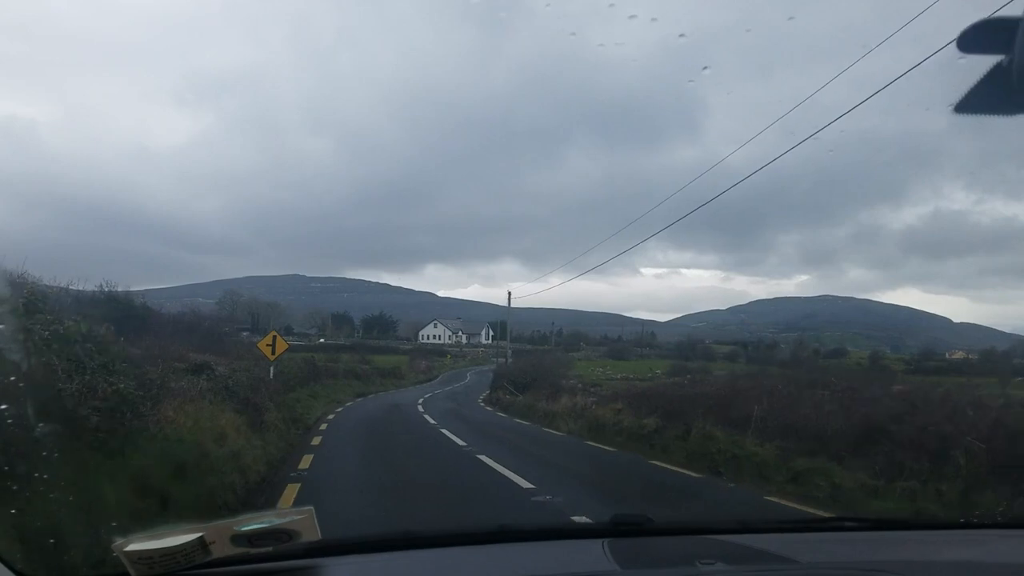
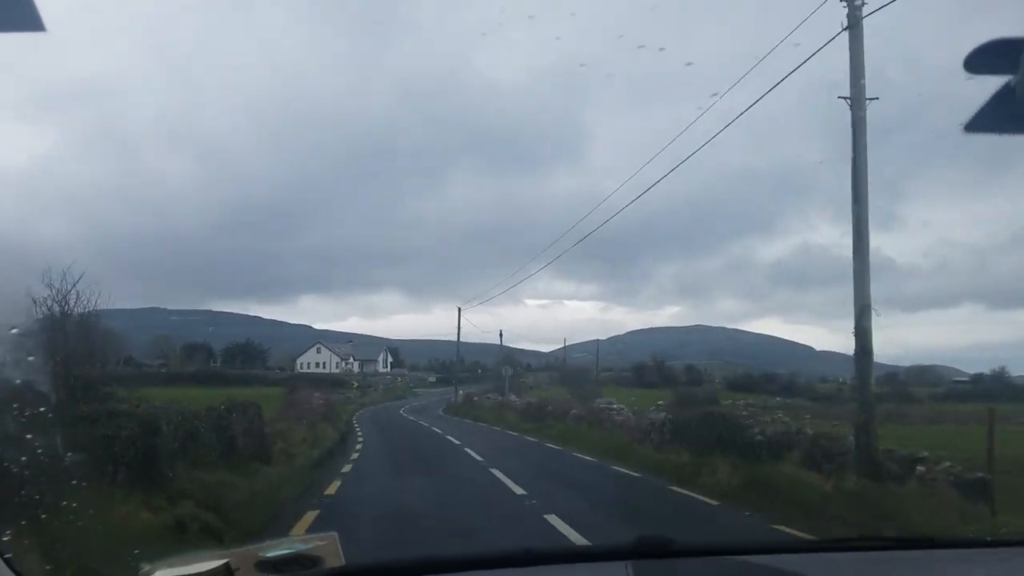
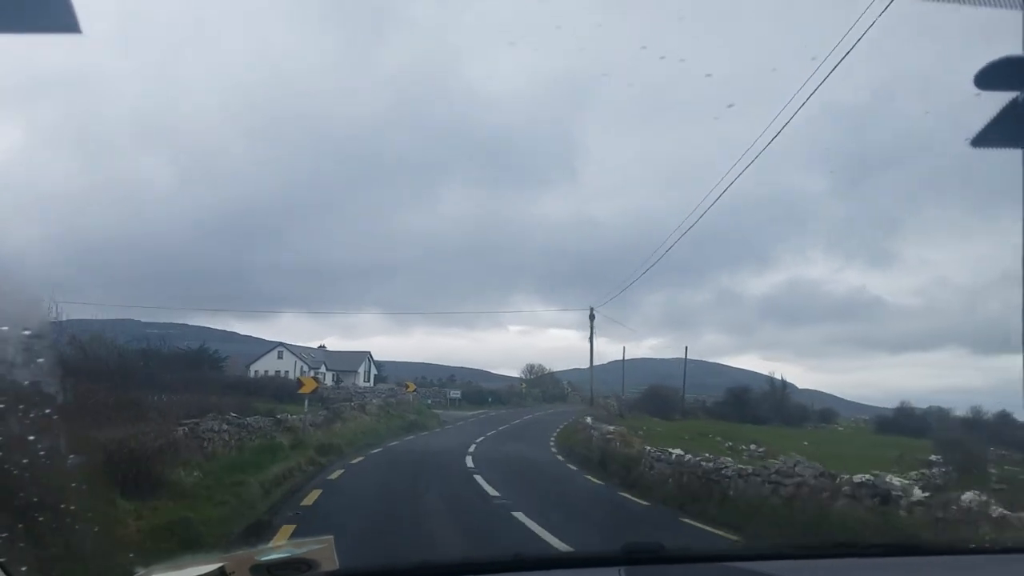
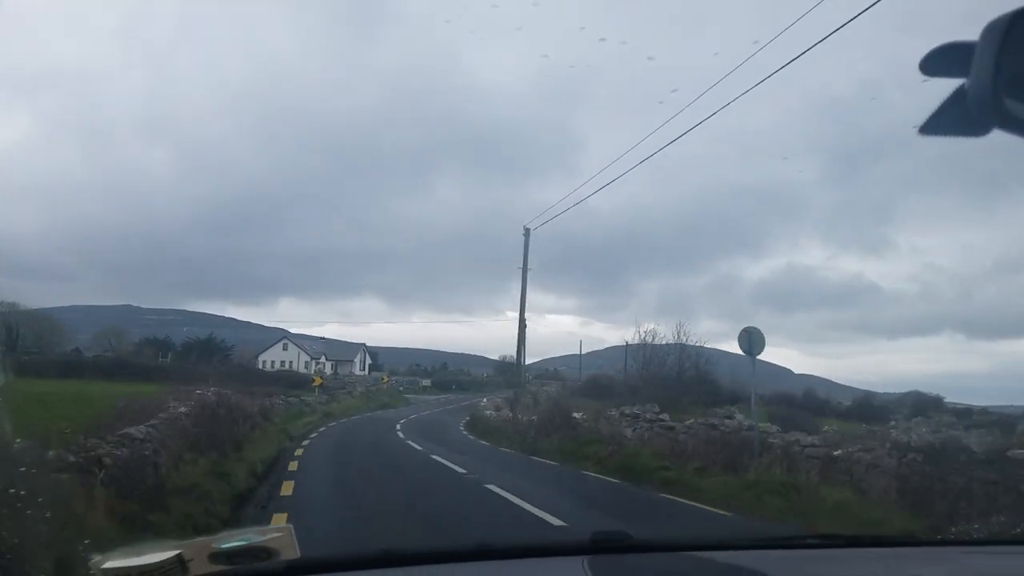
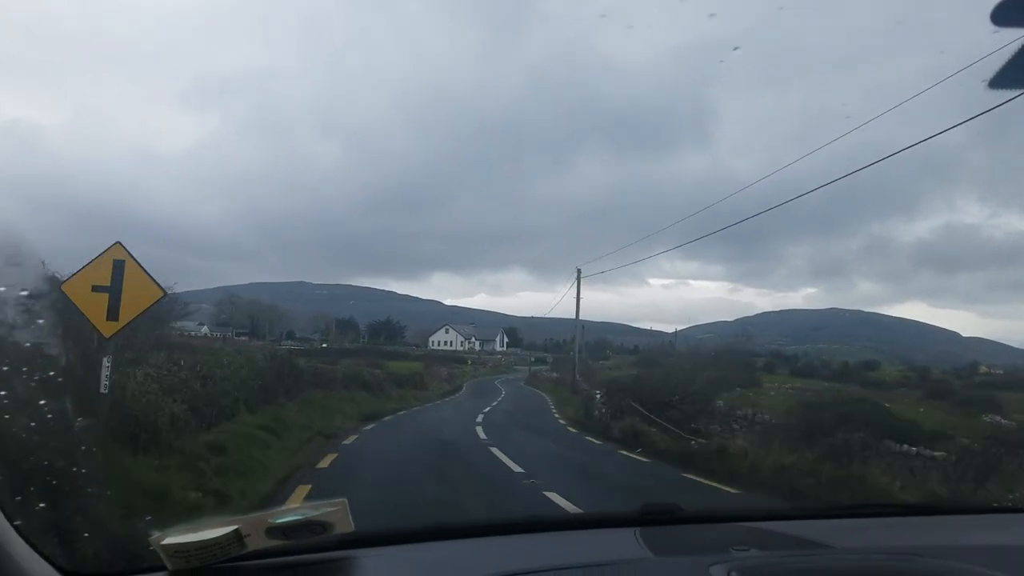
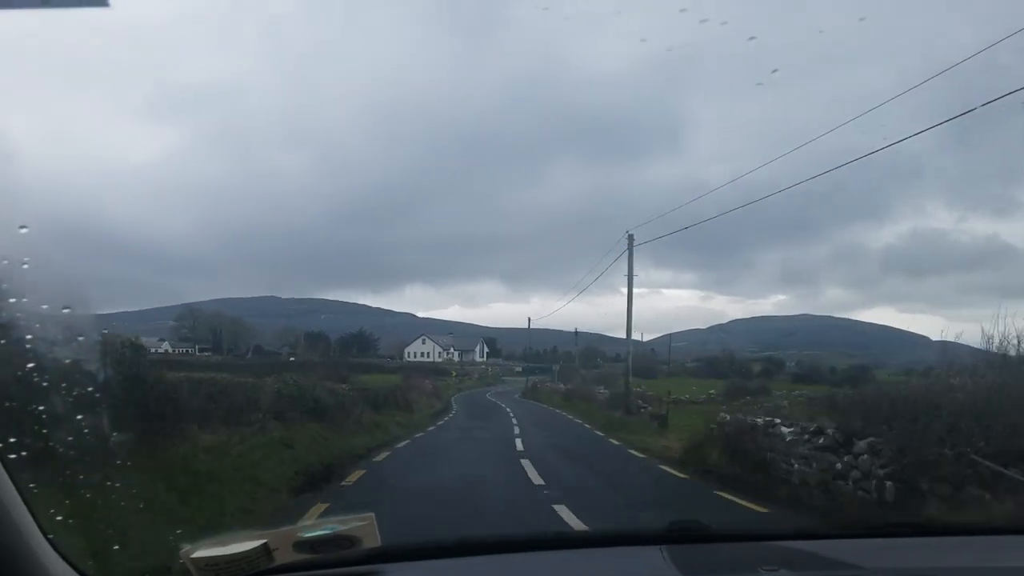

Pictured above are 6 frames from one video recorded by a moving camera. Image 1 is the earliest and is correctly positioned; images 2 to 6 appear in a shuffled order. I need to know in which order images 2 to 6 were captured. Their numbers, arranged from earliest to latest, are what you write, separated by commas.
5, 6, 2, 4, 3
